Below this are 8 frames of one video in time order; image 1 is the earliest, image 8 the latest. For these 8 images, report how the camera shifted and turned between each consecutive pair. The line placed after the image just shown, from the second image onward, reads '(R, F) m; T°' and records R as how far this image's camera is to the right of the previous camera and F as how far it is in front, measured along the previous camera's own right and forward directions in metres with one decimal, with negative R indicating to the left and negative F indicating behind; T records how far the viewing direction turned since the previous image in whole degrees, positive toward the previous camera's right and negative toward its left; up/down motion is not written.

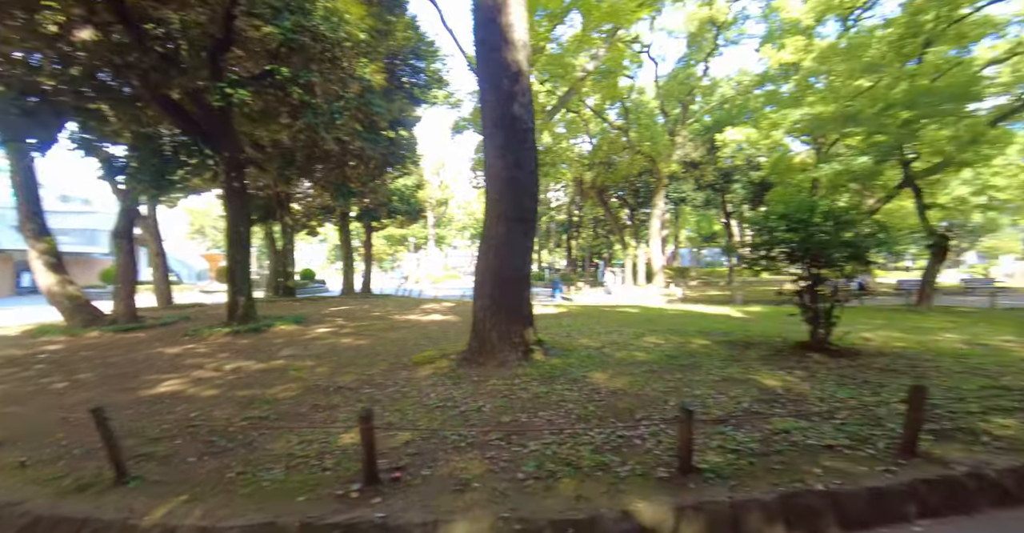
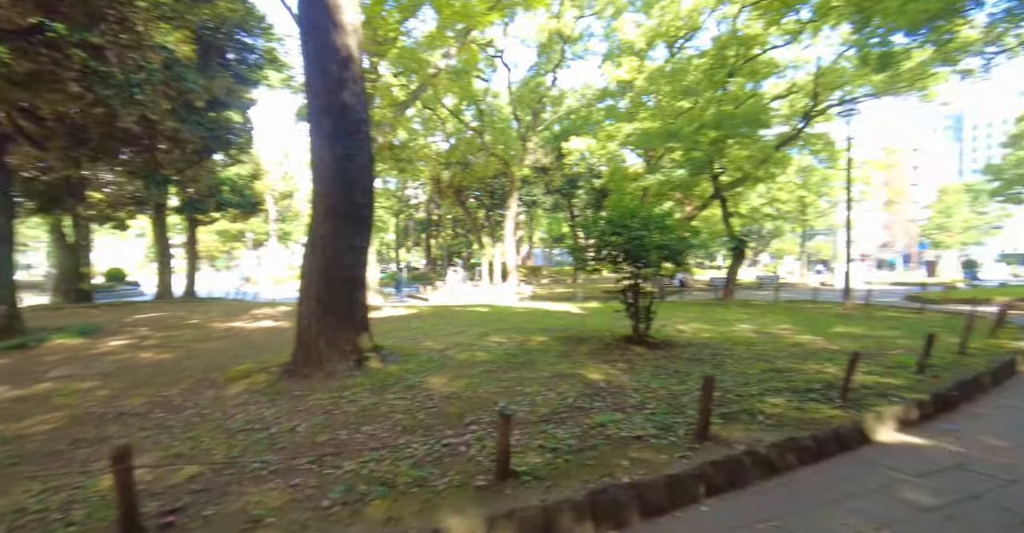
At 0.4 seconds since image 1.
(+0.4, +0.2) m; +16°
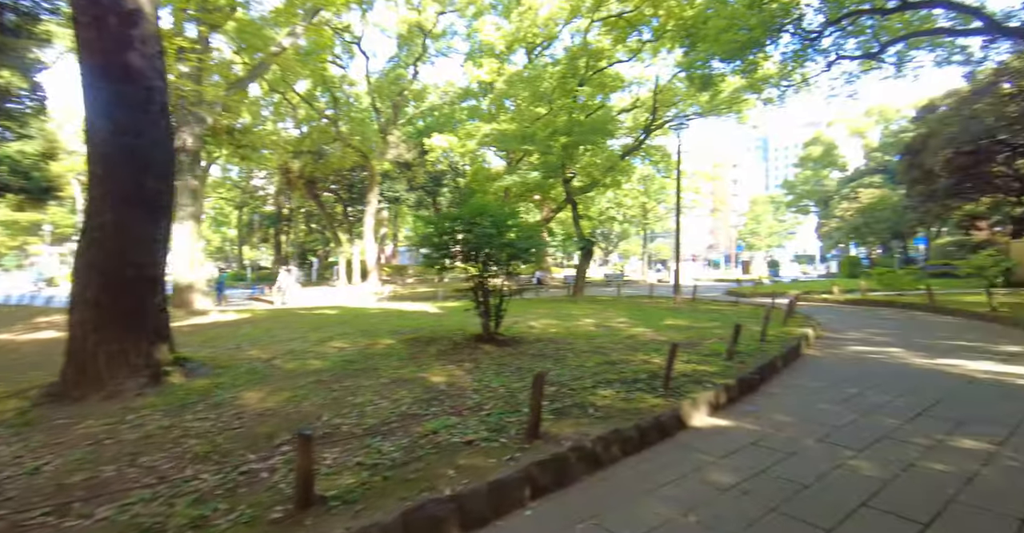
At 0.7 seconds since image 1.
(+0.4, +0.3) m; +15°
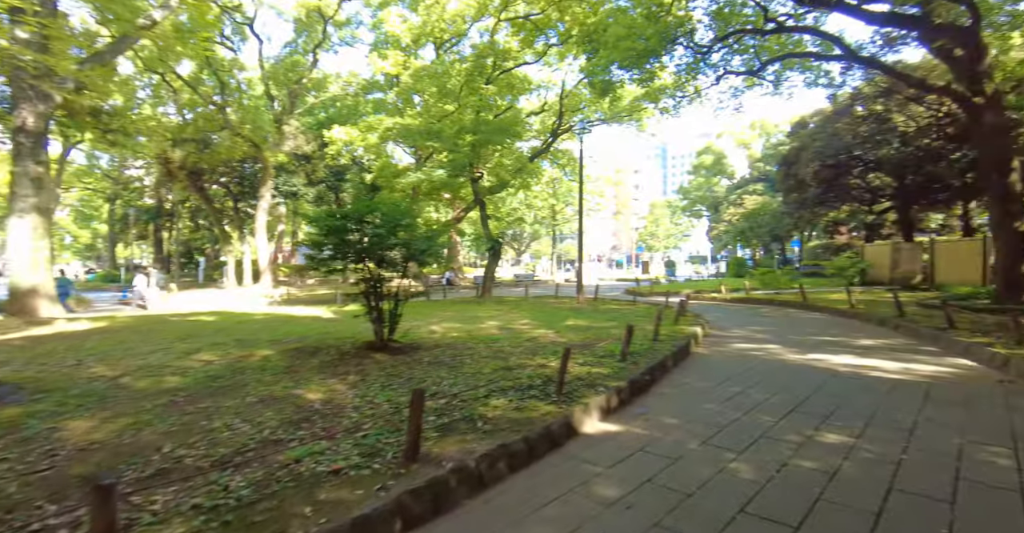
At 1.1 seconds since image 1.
(+0.3, +0.3) m; +10°
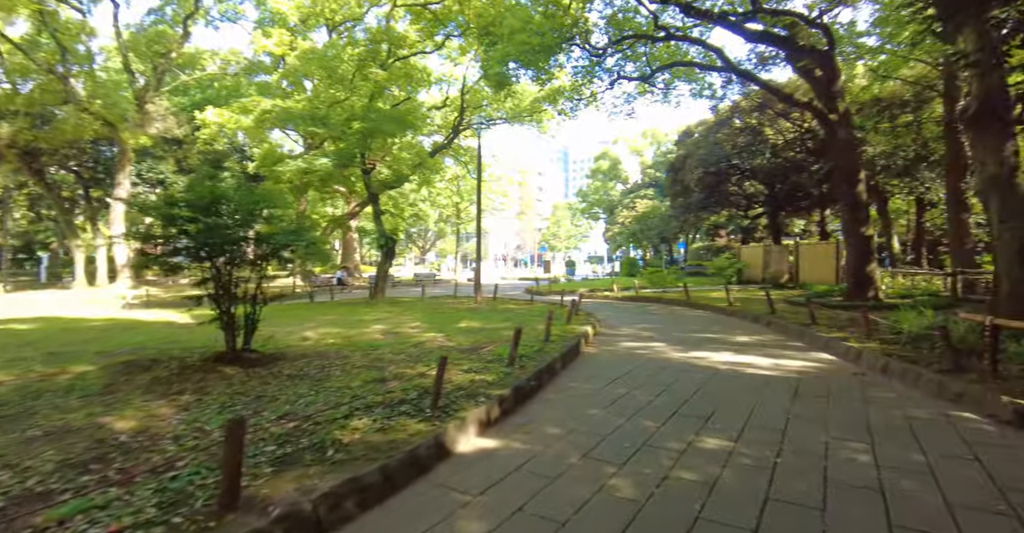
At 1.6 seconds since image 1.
(+0.3, +0.5) m; +11°
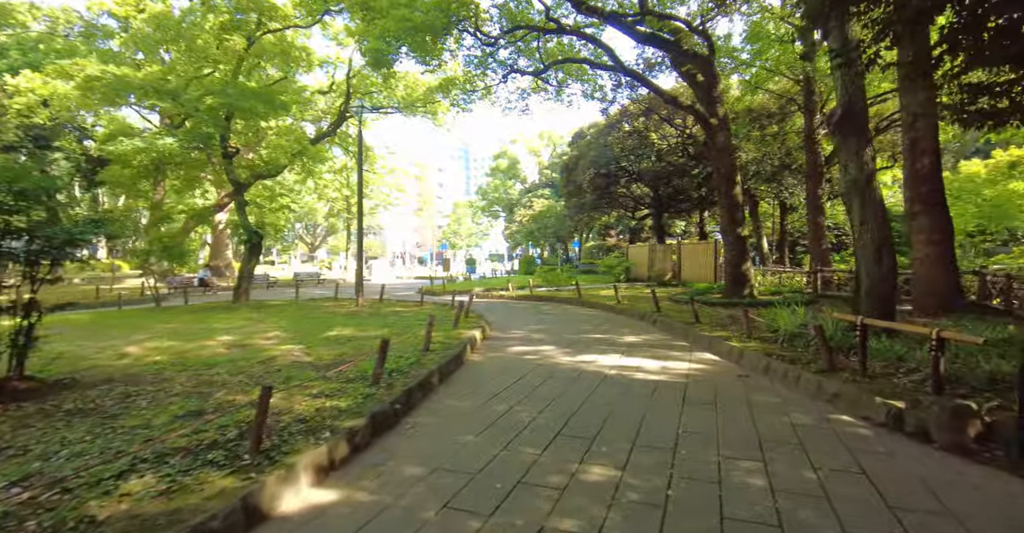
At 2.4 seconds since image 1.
(+0.4, +0.8) m; +11°
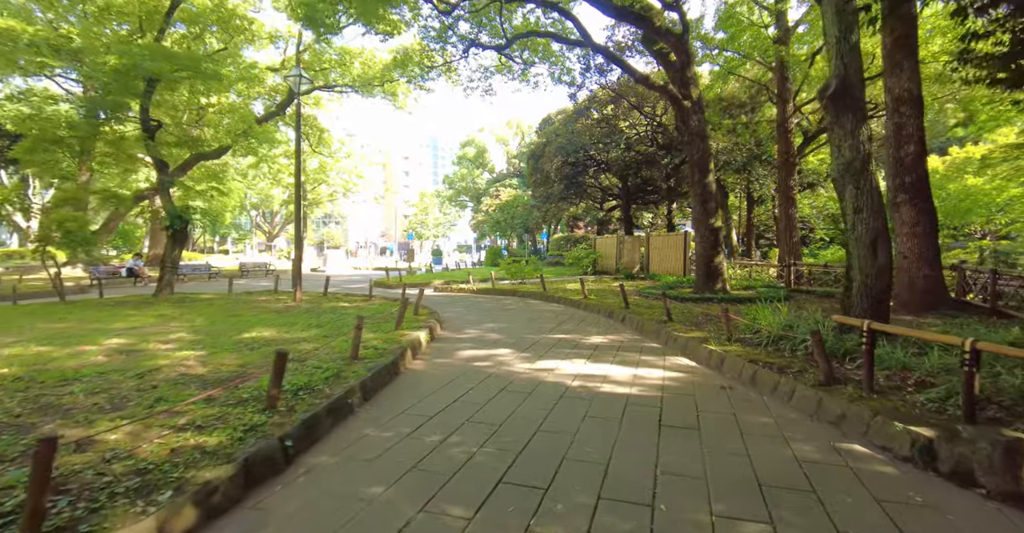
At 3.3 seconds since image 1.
(+0.3, +1.1) m; +4°
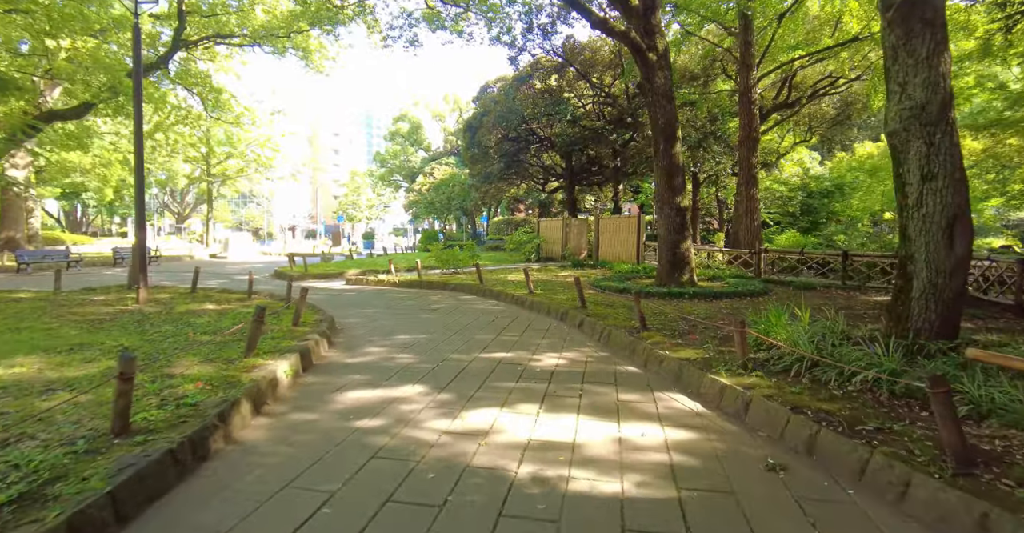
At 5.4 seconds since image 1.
(+0.3, +2.4) m; +7°
